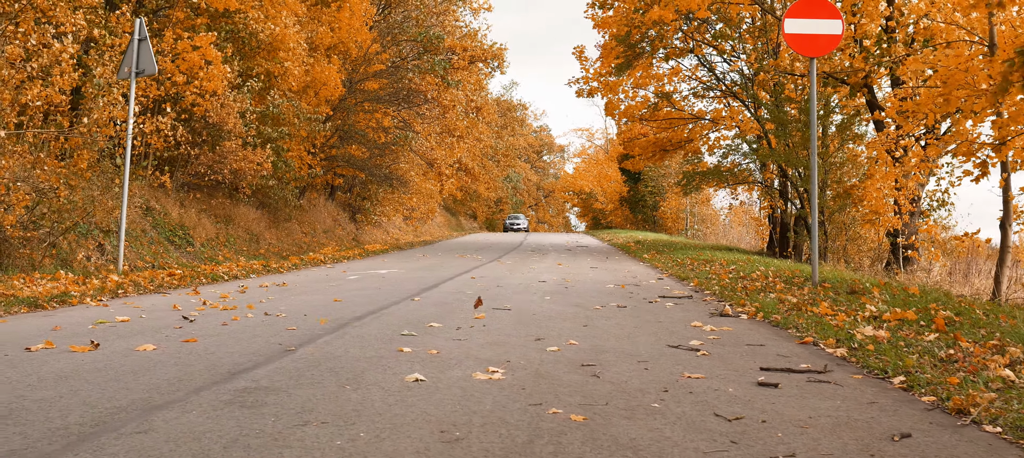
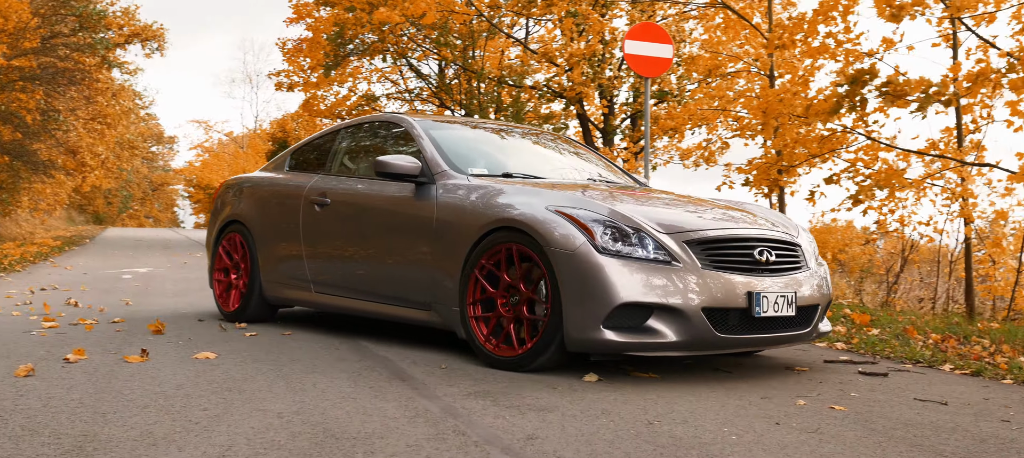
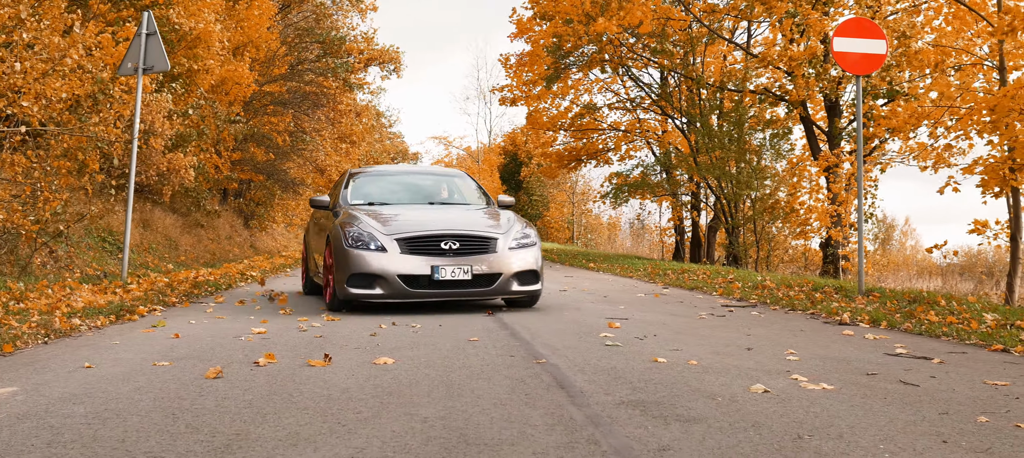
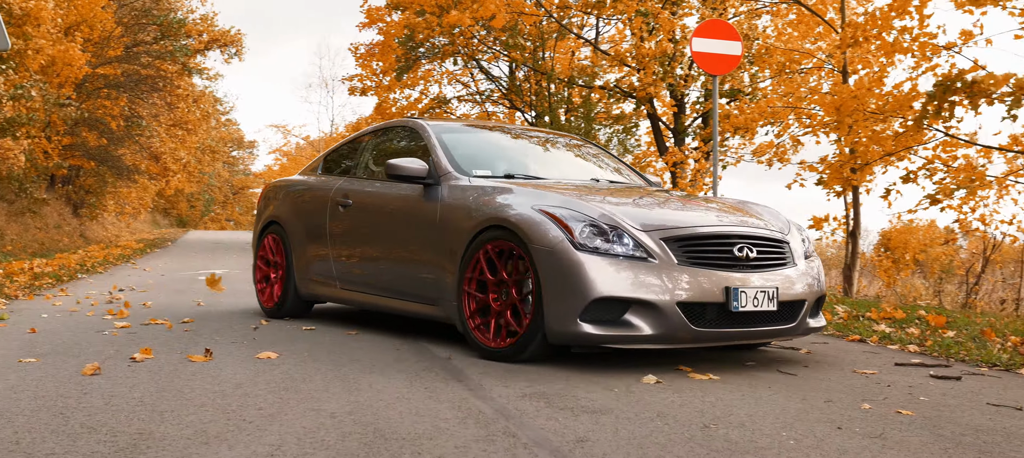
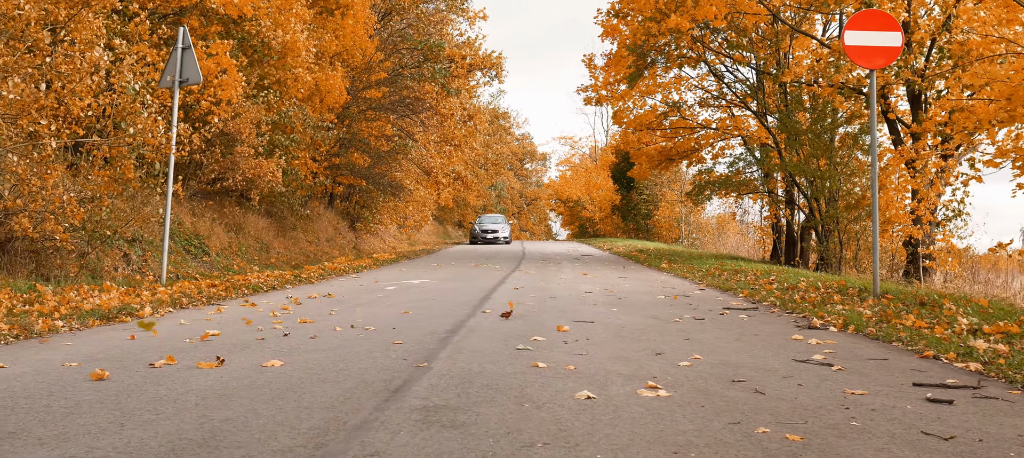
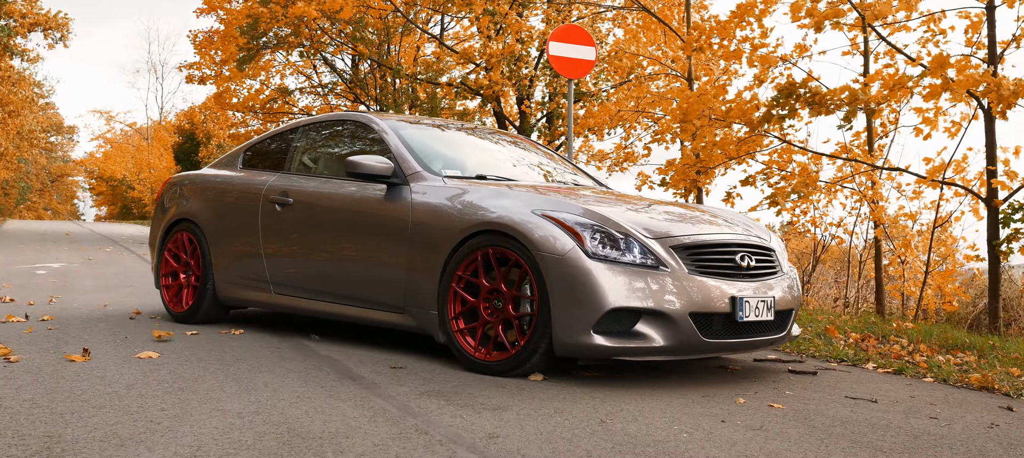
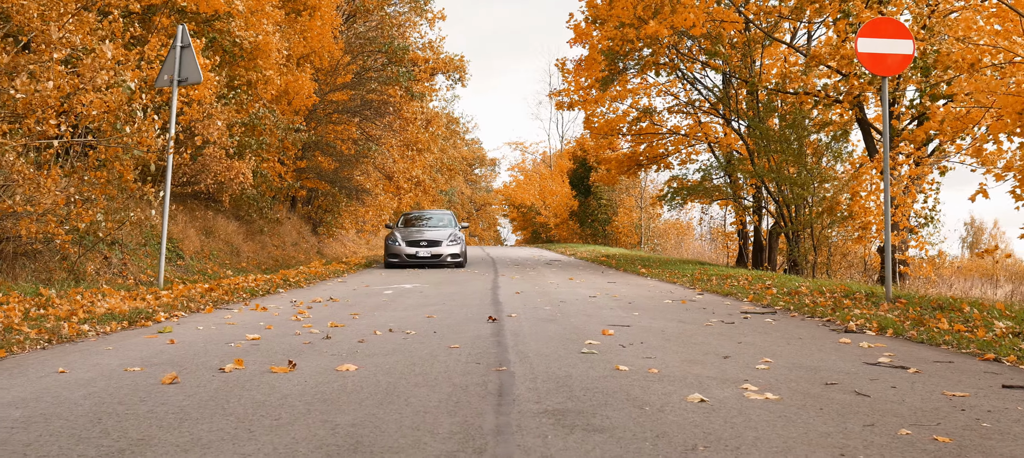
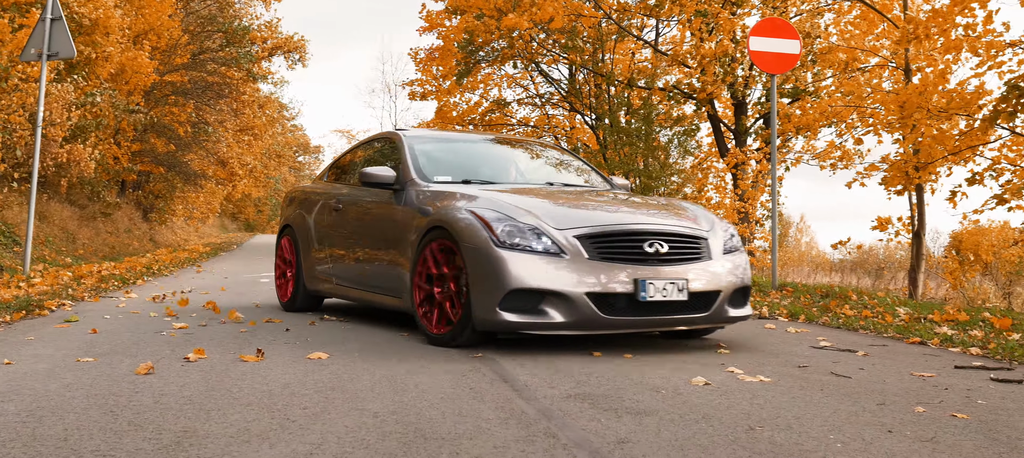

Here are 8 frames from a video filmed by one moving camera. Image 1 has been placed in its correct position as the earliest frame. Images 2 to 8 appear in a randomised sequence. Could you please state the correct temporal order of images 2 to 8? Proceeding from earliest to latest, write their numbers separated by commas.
5, 7, 3, 8, 4, 2, 6
